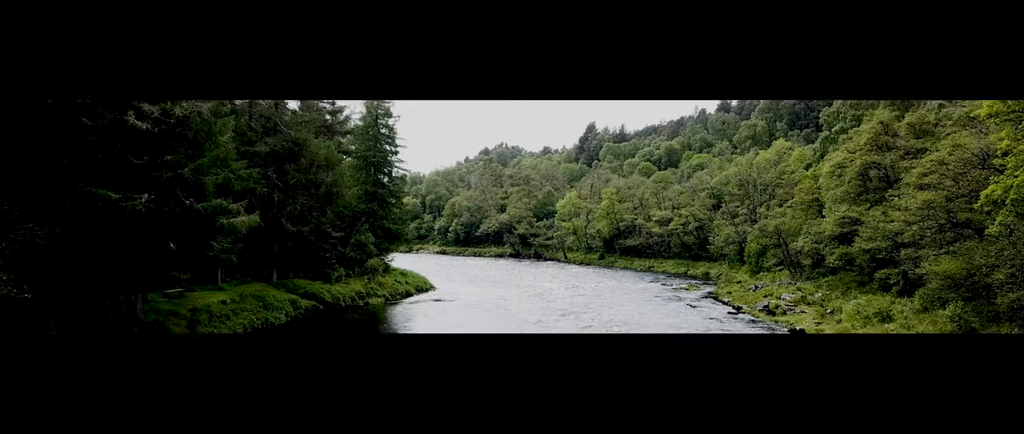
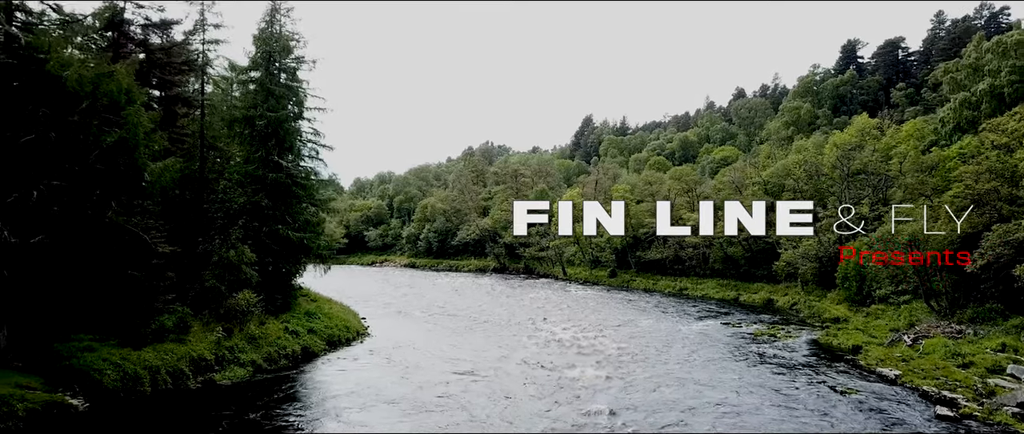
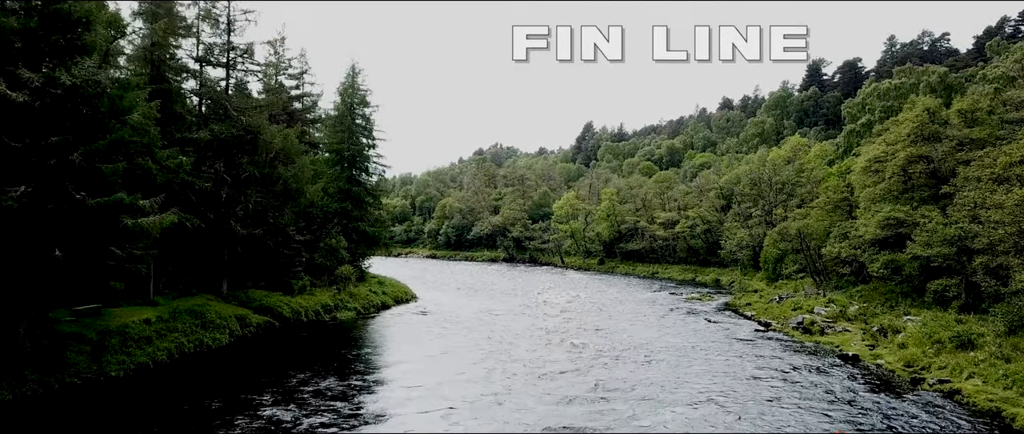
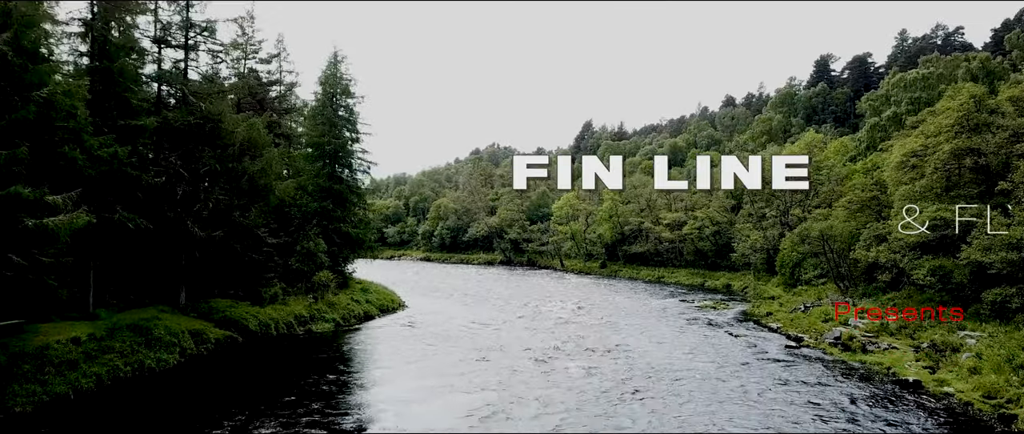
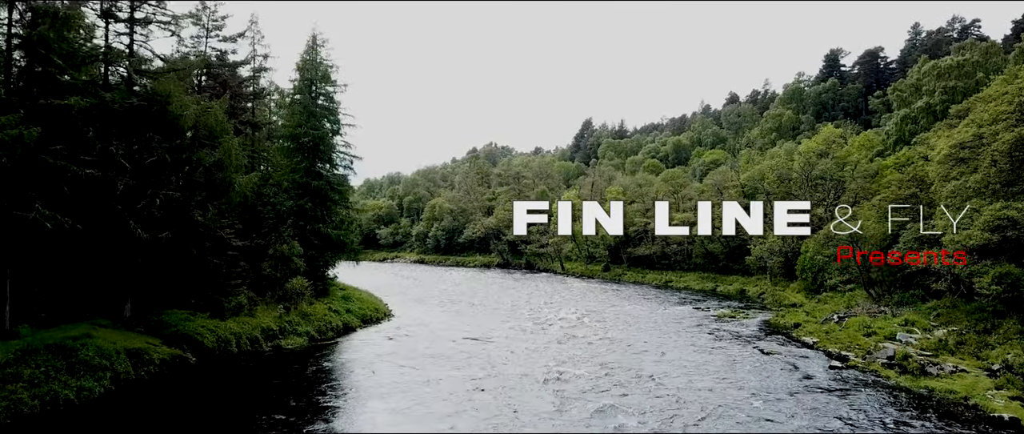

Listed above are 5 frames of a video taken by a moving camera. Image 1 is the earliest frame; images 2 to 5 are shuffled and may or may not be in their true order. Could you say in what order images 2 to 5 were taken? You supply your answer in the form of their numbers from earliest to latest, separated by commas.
3, 4, 5, 2
